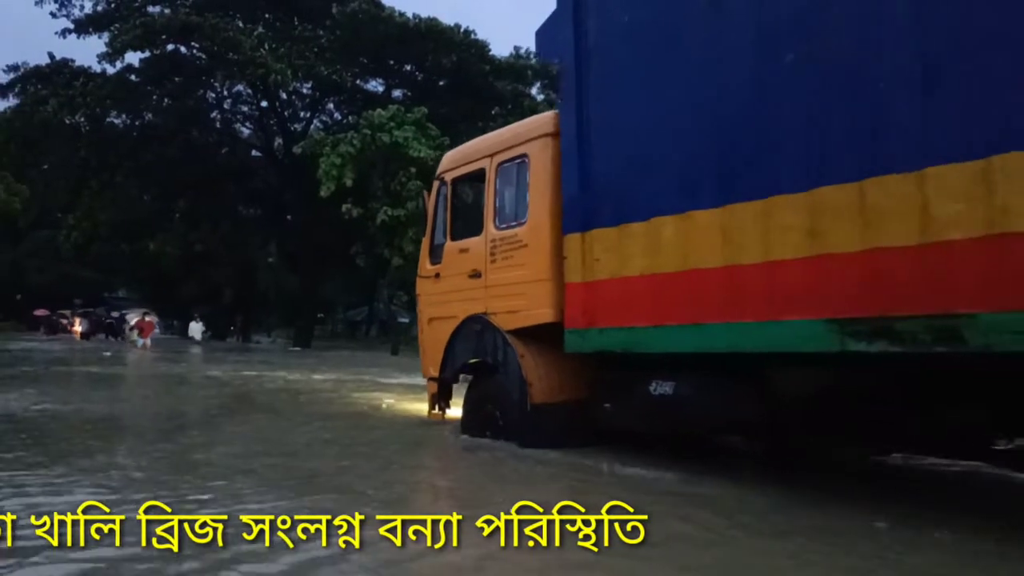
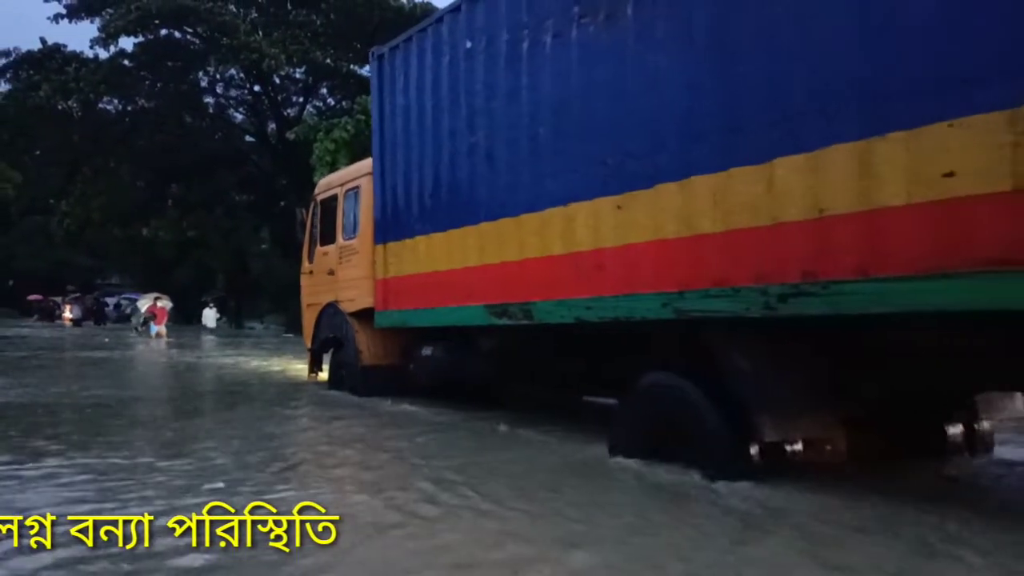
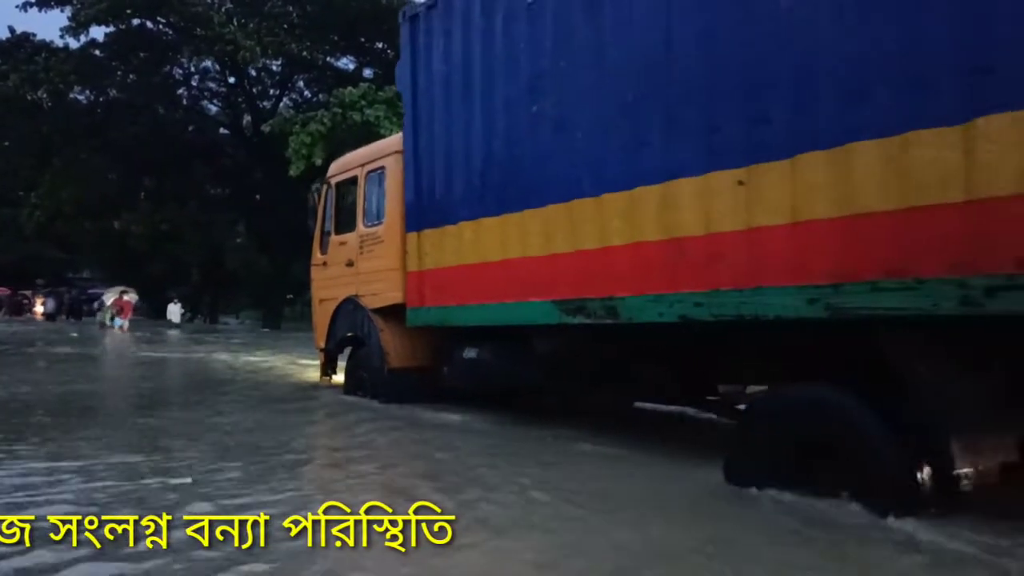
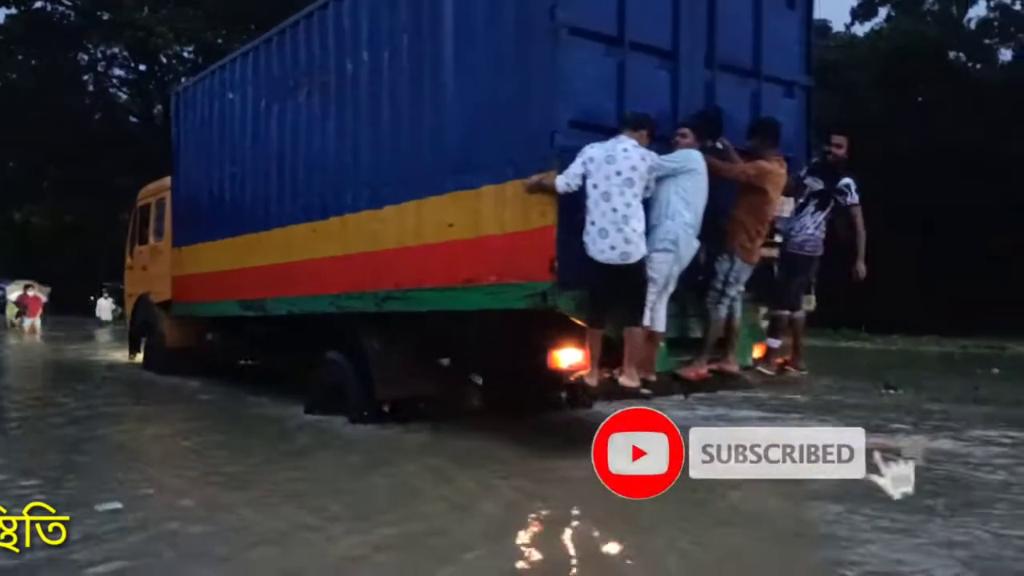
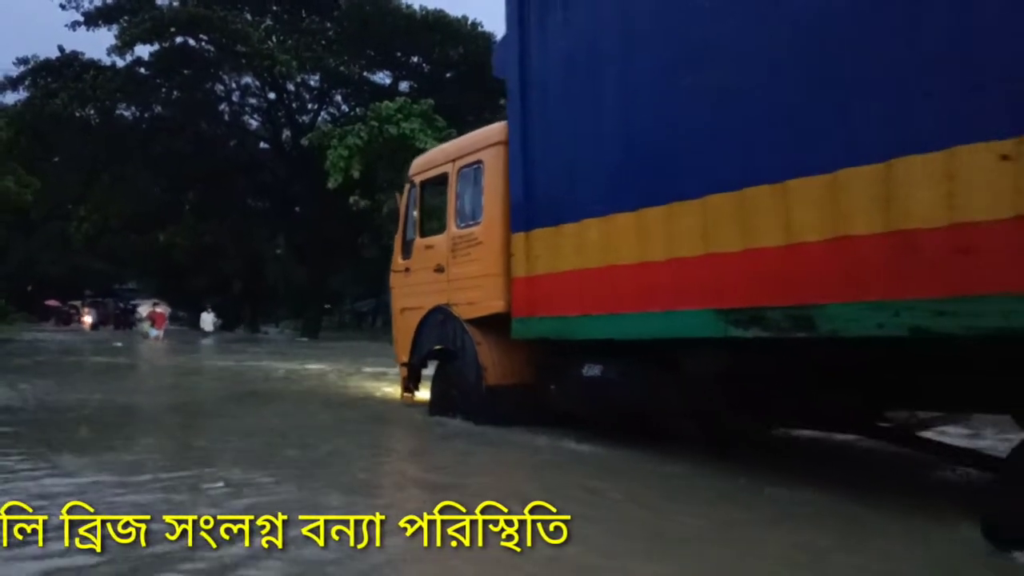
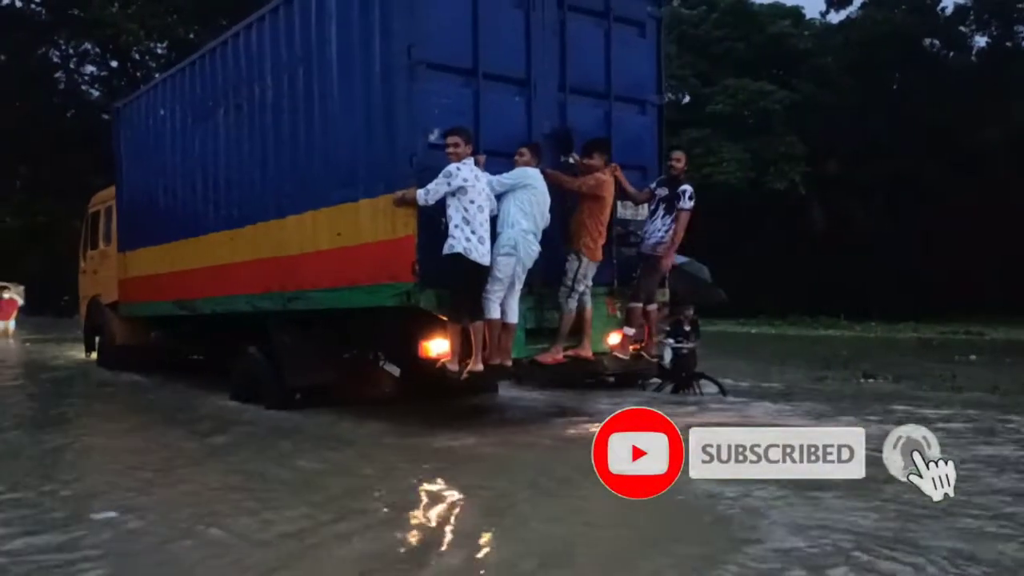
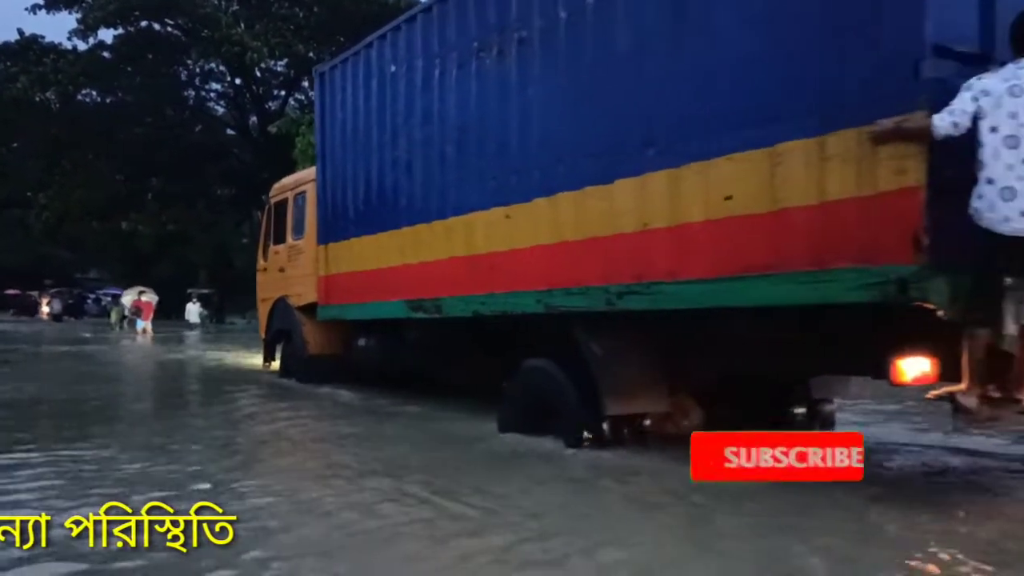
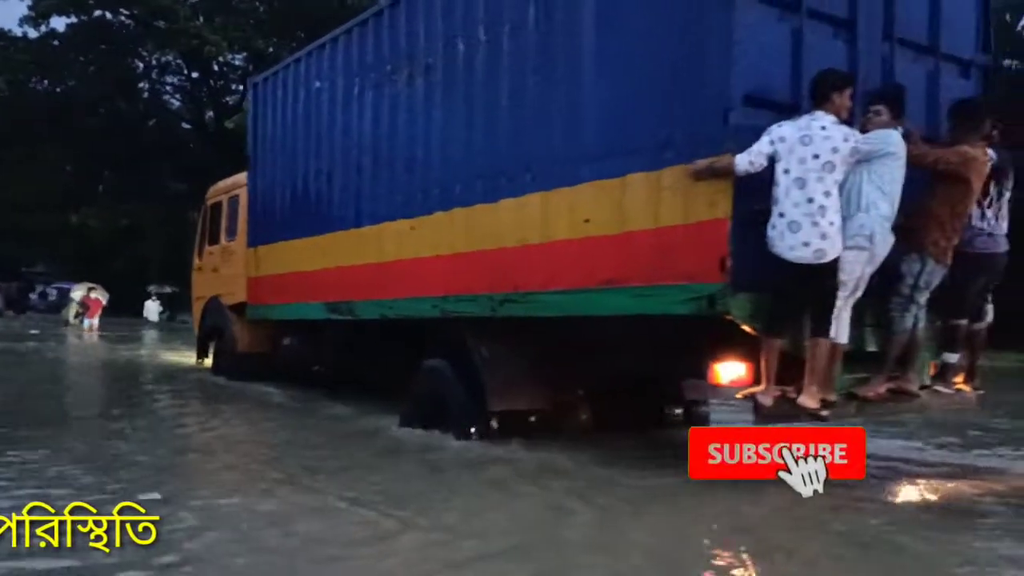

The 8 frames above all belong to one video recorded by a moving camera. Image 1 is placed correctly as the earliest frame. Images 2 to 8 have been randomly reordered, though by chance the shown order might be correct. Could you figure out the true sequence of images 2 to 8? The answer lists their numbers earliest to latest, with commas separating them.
5, 3, 2, 7, 8, 4, 6
